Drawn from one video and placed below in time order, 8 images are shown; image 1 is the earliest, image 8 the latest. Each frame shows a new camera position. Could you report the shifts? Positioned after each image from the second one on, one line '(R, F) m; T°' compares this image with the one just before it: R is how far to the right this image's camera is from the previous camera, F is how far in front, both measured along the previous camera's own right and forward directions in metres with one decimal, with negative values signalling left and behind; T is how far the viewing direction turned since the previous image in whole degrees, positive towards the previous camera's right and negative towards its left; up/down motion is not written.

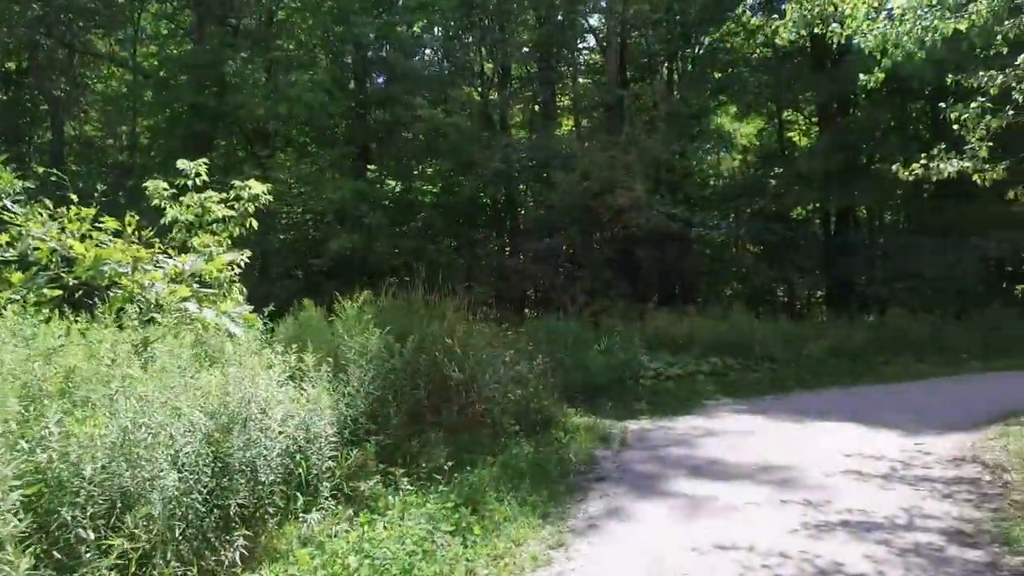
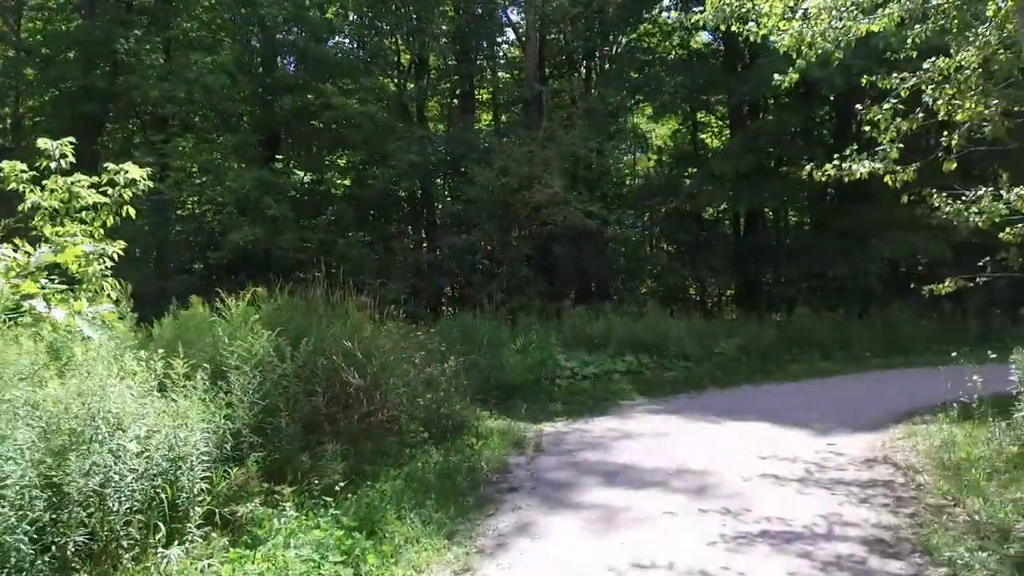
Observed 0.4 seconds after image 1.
(+0.1, +0.5) m; +6°
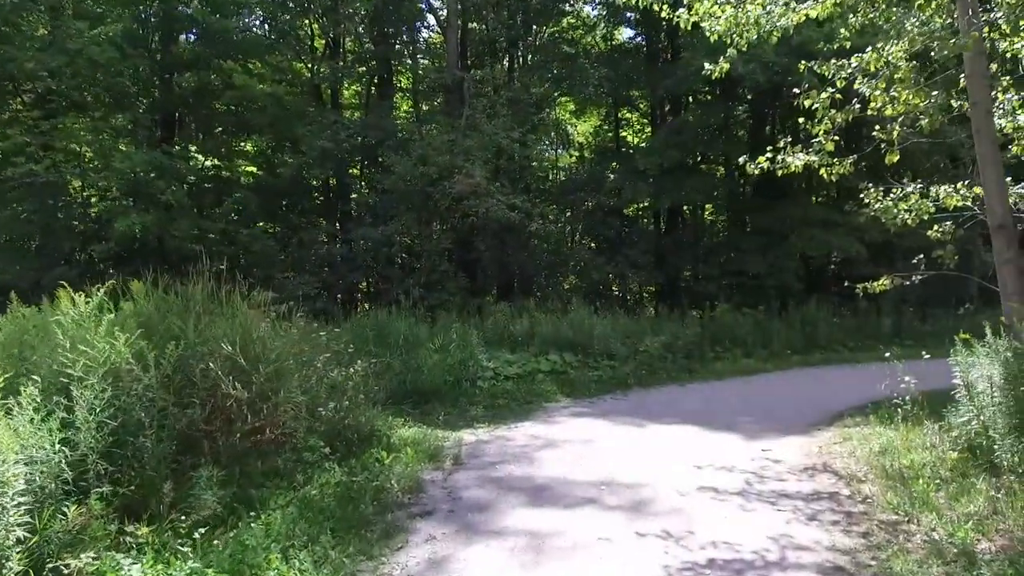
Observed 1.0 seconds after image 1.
(0.0, +0.7) m; +6°
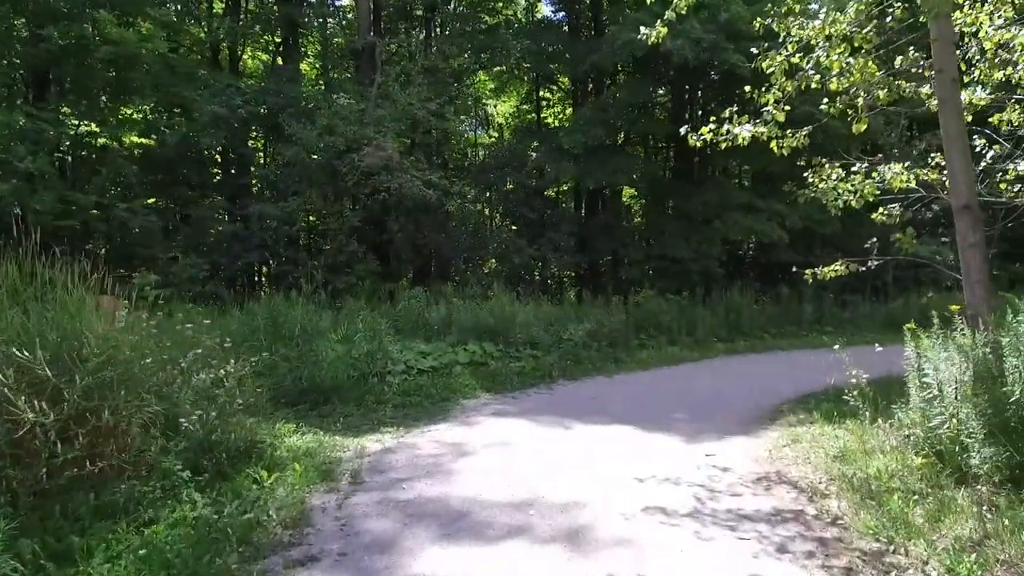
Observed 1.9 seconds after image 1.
(0.0, +1.1) m; +7°
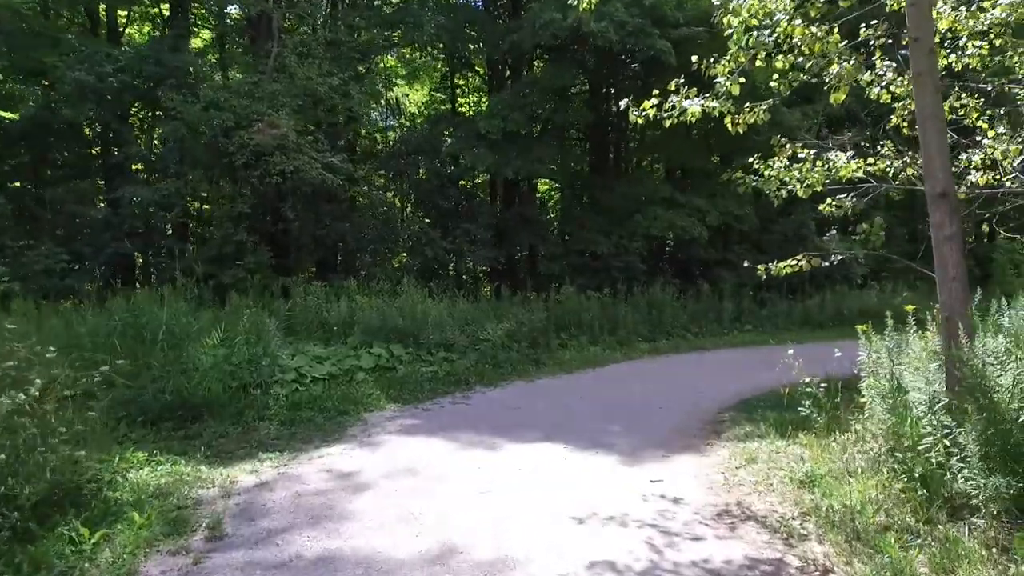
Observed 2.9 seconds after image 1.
(0.0, +1.1) m; +7°
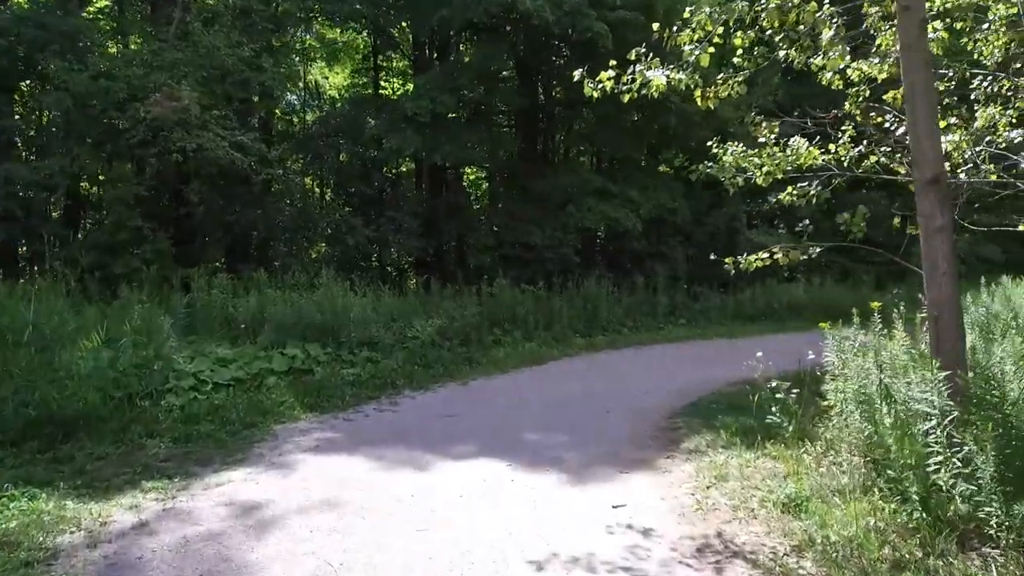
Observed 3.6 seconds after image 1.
(-0.1, +0.8) m; +6°
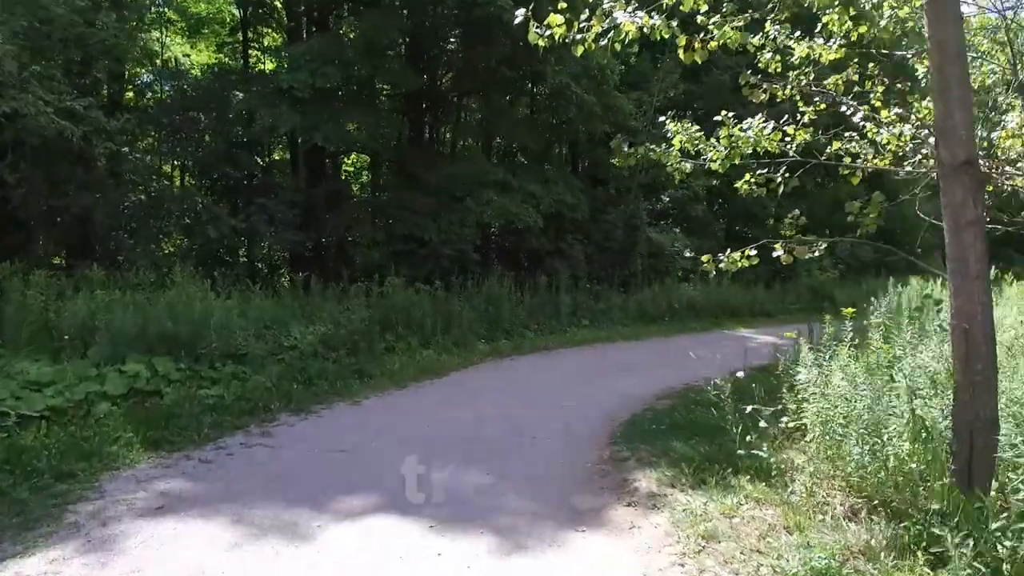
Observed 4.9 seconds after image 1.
(-0.3, +1.4) m; +10°
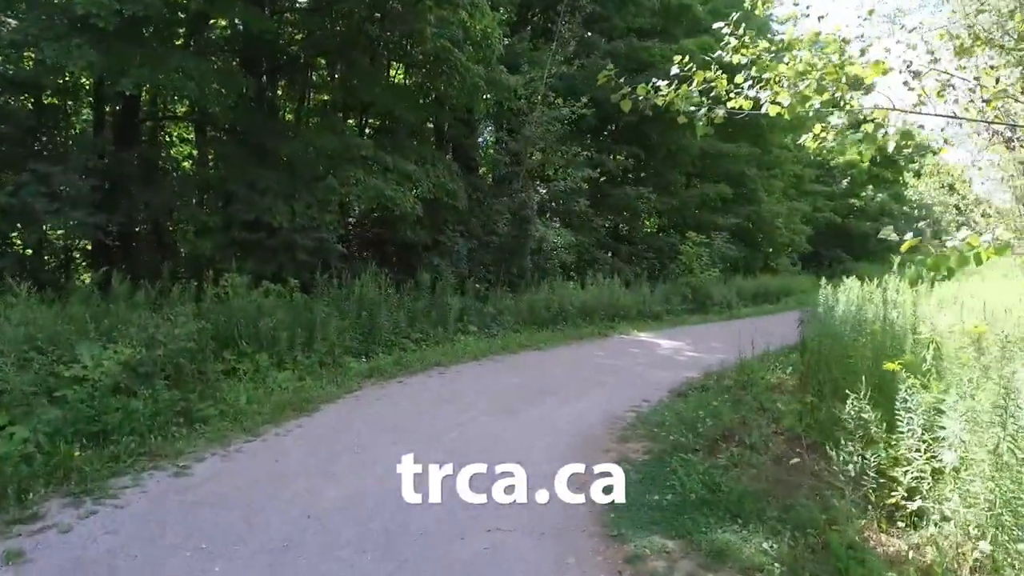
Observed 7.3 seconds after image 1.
(-0.6, +2.4) m; +13°
